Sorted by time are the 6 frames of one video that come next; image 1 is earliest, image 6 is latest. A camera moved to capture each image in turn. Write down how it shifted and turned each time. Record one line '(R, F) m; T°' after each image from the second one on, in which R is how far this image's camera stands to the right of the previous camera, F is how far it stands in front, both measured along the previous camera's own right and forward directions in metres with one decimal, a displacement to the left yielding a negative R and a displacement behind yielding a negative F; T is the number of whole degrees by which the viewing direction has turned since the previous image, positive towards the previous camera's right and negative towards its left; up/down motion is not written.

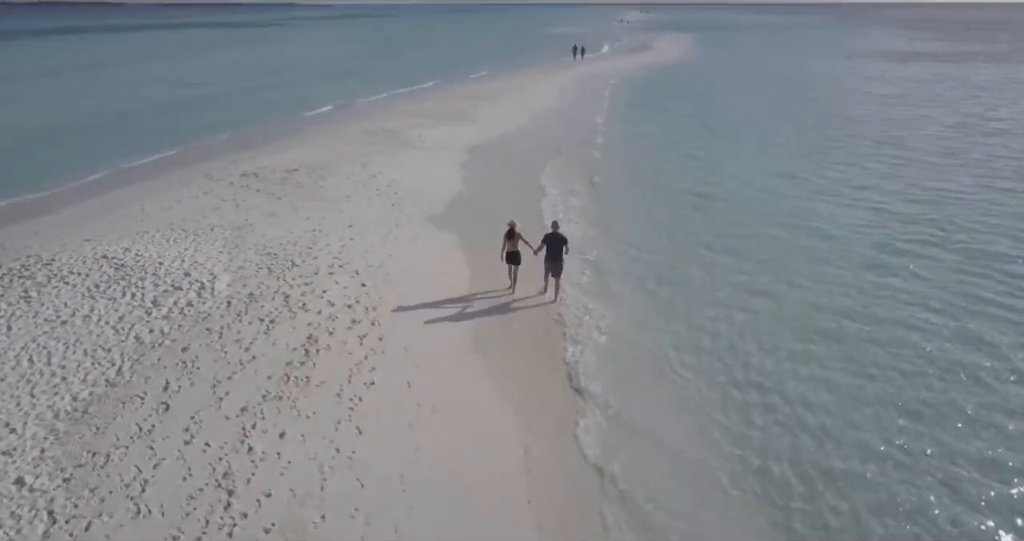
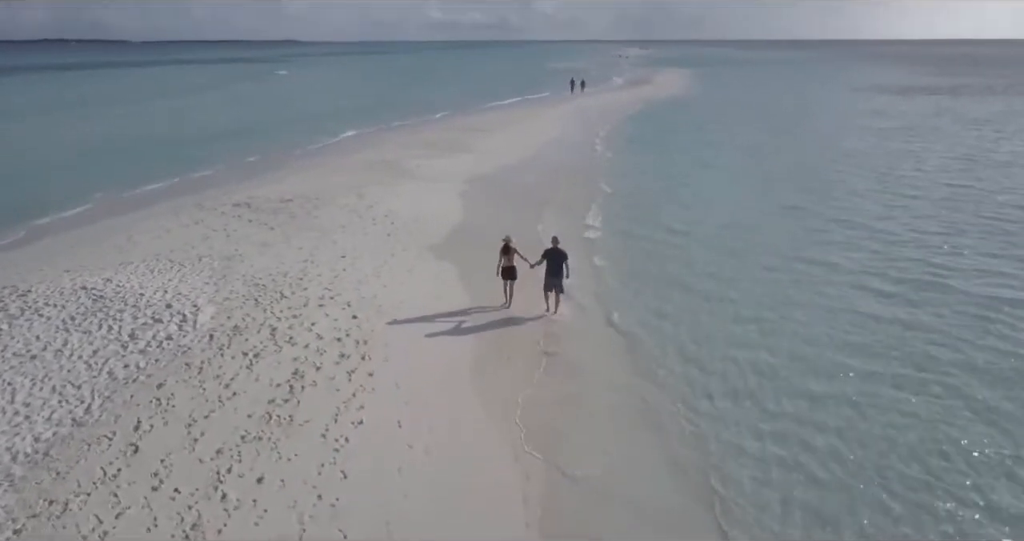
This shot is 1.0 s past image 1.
(0.0, +0.5) m; 0°
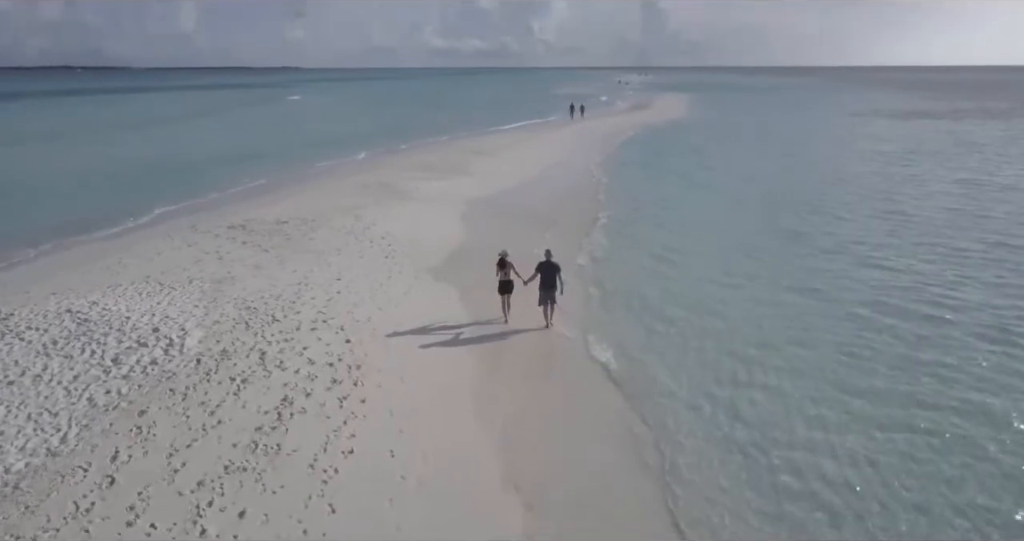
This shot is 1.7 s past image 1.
(0.0, +0.3) m; 0°
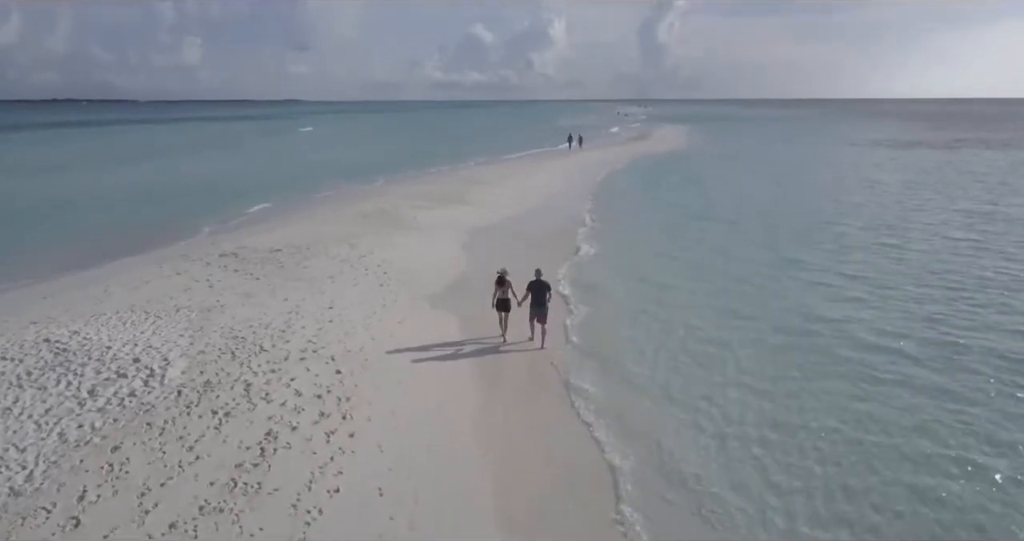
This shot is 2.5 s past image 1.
(0.0, +0.4) m; 0°
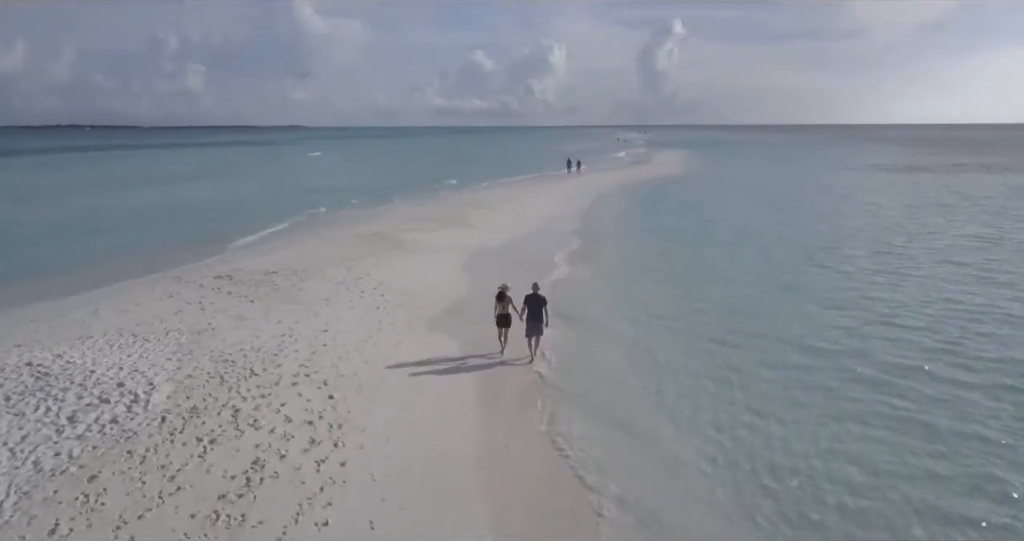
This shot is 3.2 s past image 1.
(0.0, +0.3) m; 0°
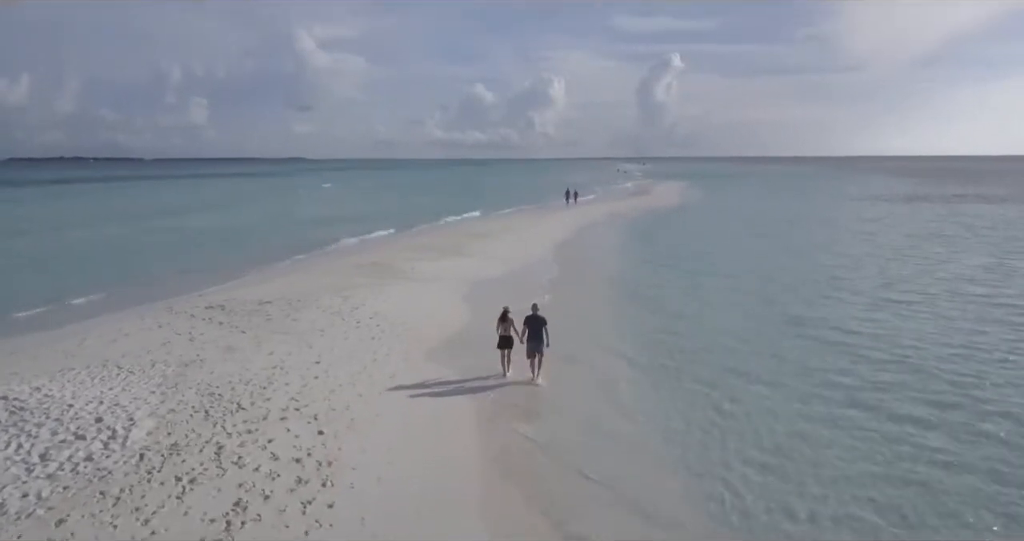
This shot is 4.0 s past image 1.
(0.0, +0.4) m; 0°
